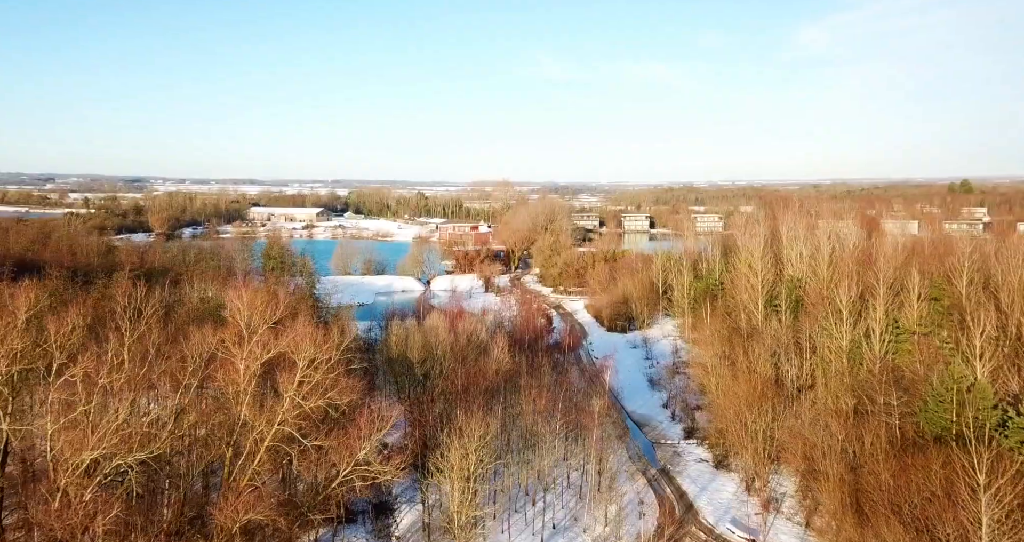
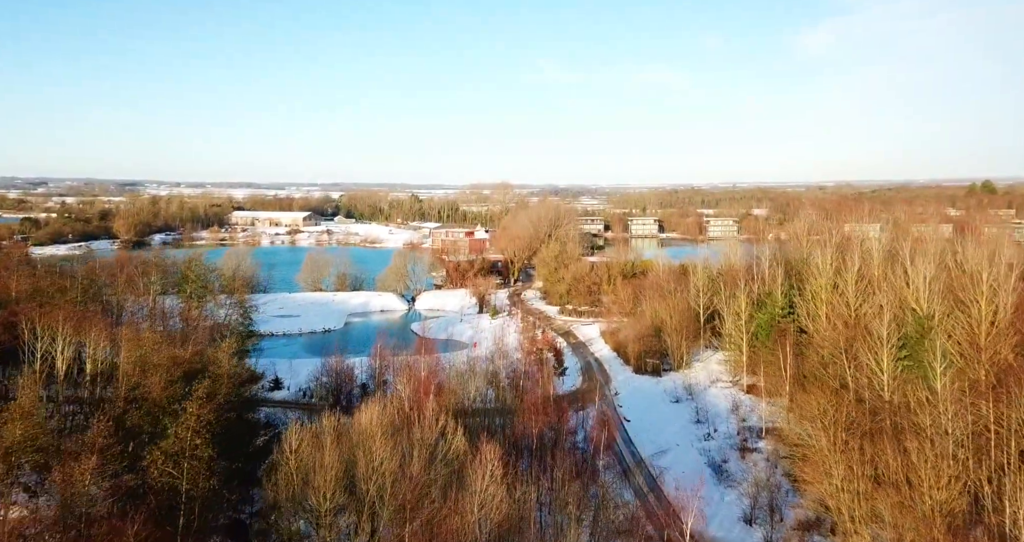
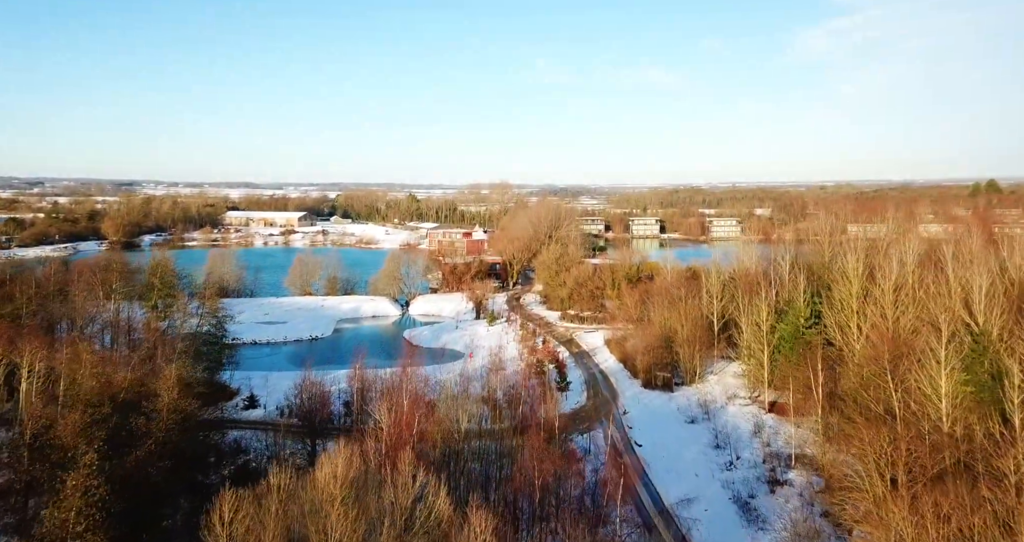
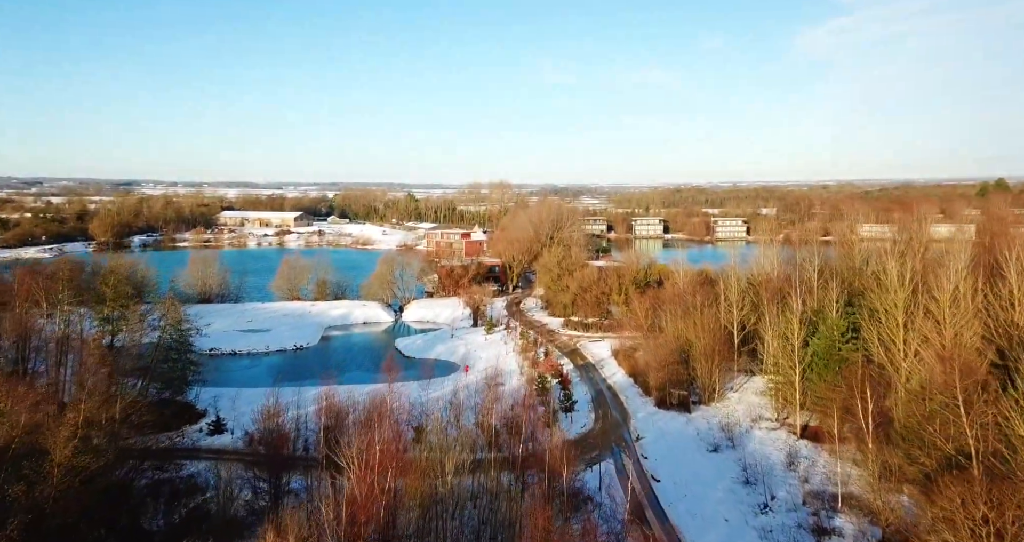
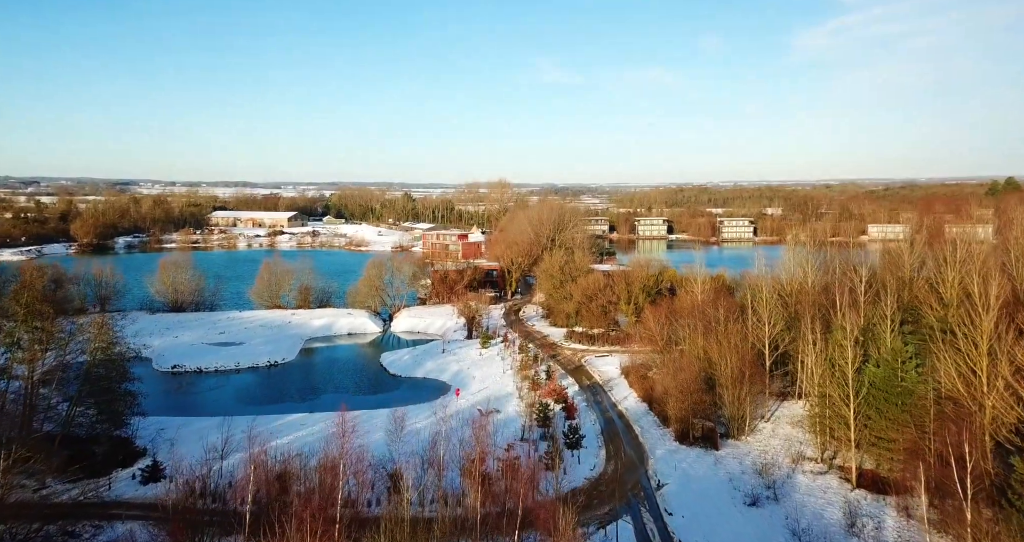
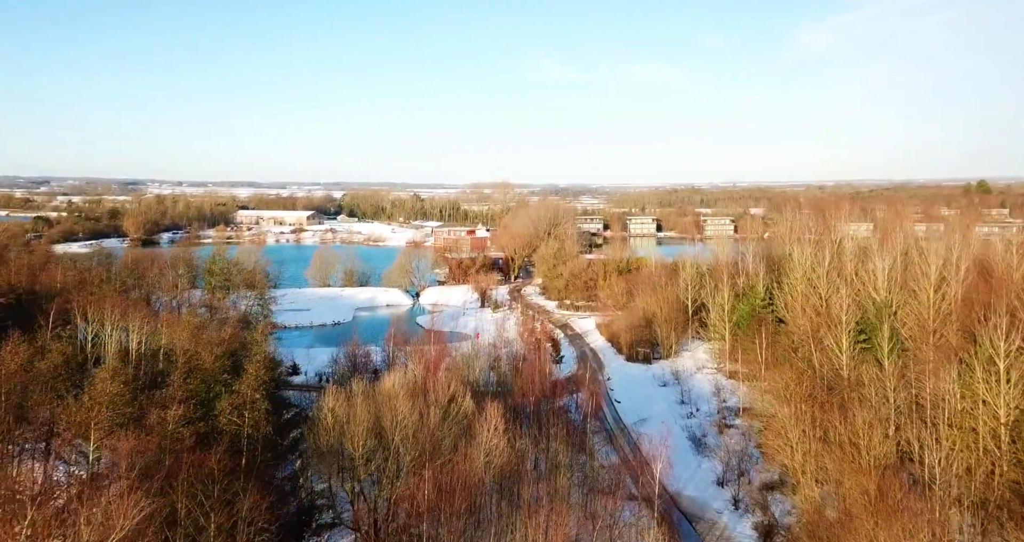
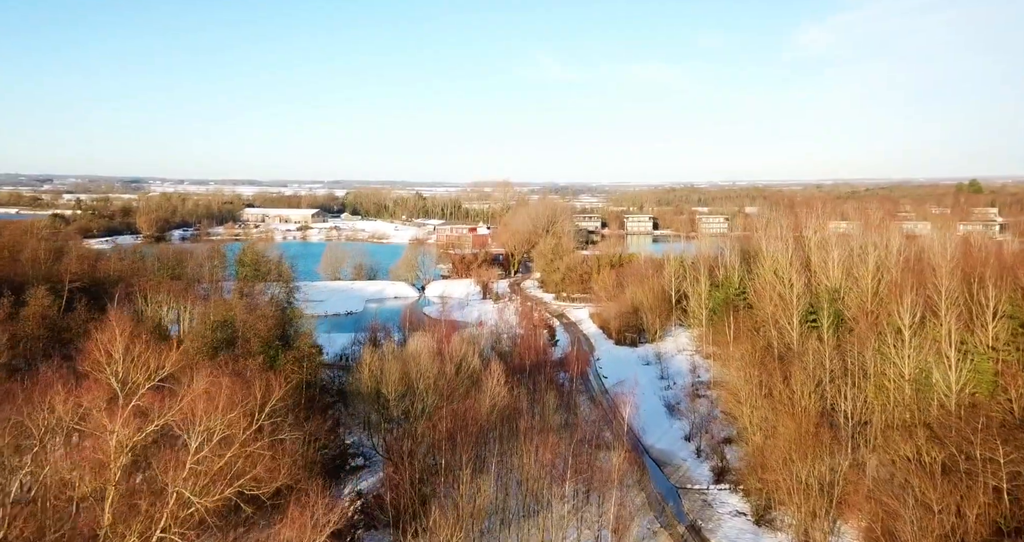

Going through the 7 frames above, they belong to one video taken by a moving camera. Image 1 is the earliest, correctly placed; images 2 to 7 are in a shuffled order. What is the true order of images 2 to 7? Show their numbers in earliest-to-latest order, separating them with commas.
7, 6, 2, 3, 4, 5
